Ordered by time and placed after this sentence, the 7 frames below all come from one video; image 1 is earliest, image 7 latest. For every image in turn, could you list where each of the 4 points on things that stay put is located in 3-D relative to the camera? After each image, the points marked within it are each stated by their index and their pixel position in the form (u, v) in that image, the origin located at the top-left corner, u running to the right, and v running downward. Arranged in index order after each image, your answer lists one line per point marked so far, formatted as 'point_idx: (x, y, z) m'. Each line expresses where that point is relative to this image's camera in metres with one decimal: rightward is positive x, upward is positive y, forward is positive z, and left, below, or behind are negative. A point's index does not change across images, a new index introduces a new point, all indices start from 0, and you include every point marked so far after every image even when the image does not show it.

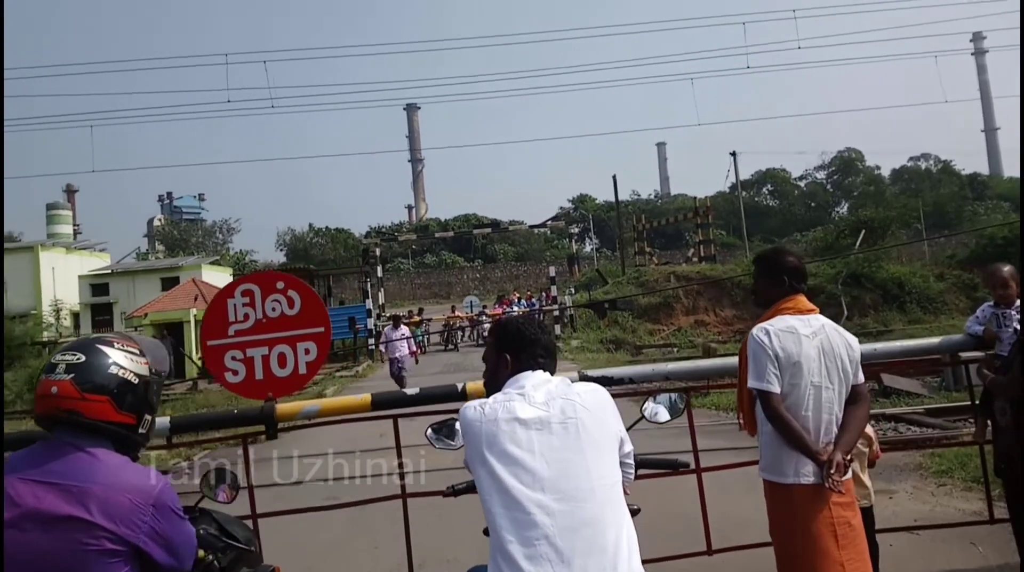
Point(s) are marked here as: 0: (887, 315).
0: (+9.9, -0.7, +20.0) m
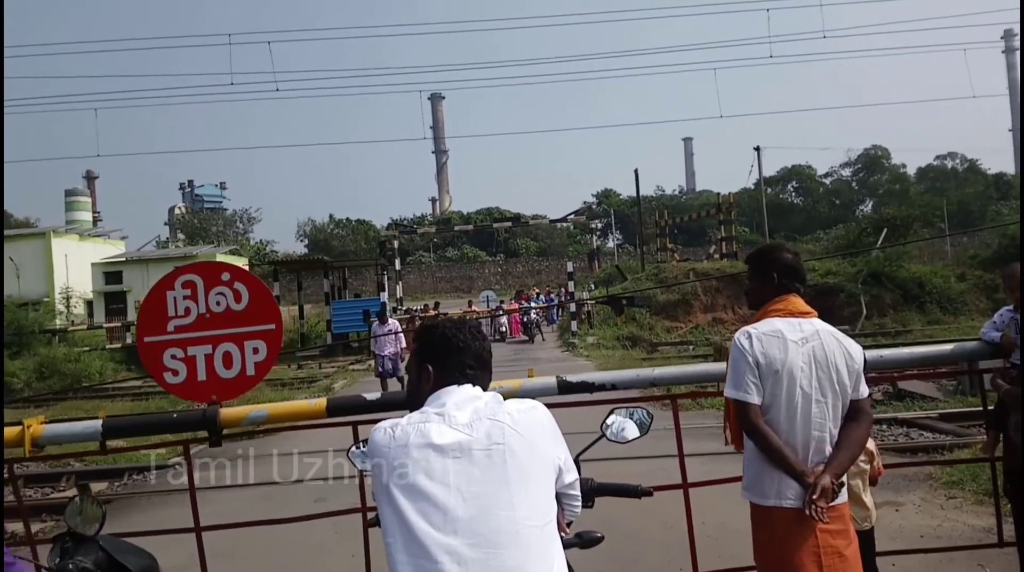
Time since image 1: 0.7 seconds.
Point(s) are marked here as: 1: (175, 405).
0: (+10.2, -0.7, +19.3) m
1: (-6.5, -2.3, +14.5) m
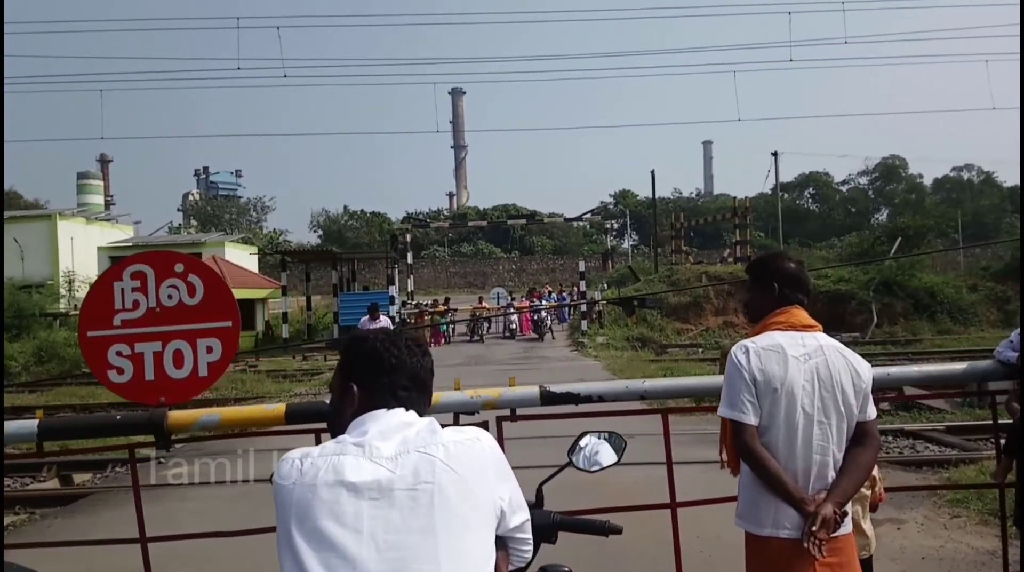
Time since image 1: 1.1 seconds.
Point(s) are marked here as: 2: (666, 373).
0: (+10.4, -1.0, +19.0) m
1: (-6.5, -2.0, +14.4) m
2: (+2.7, -1.5, +12.9) m
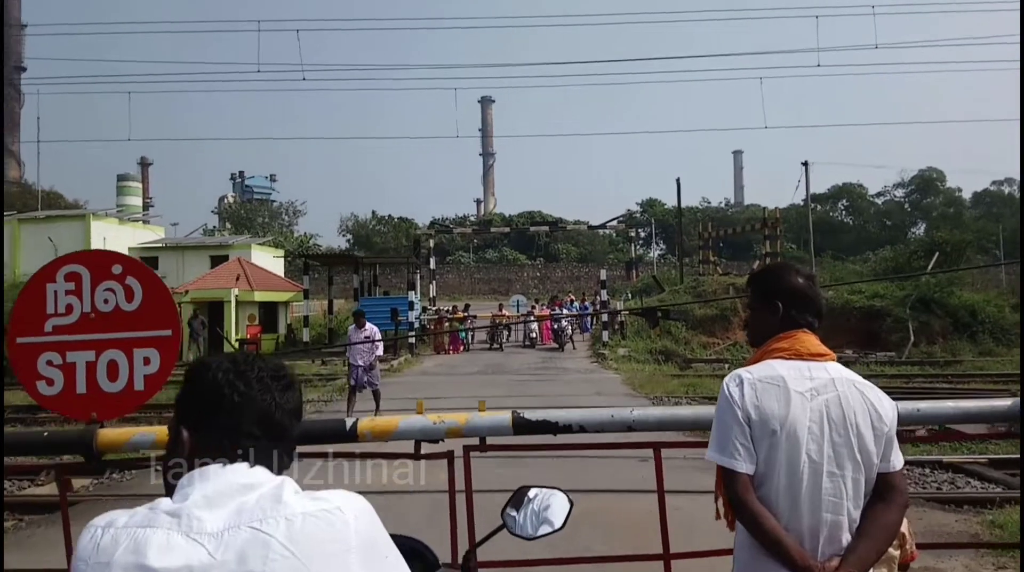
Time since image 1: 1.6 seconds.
0: (+10.8, -1.4, +18.1) m
1: (-6.2, -2.1, +14.2) m
2: (+2.9, -1.7, +12.4) m
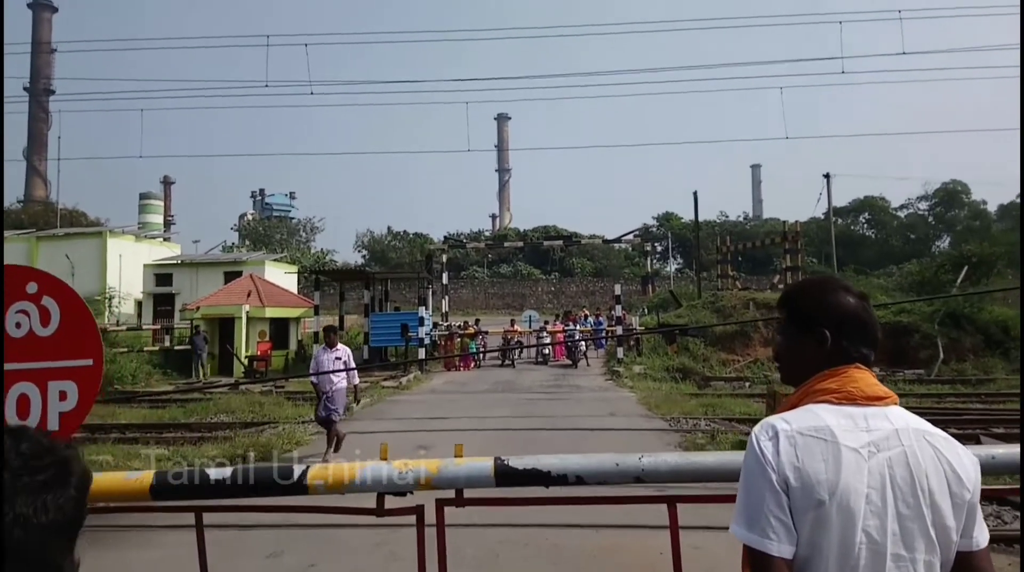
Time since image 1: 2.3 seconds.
0: (+11.1, -1.8, +17.3) m
1: (-6.0, -2.4, +13.8) m
2: (+3.1, -2.0, +11.8) m
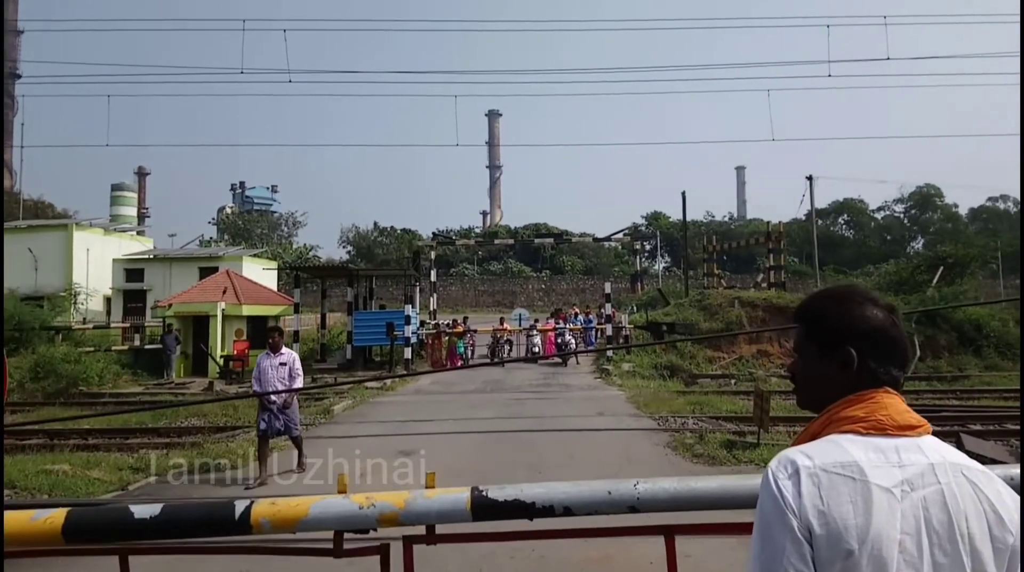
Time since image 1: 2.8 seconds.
0: (+10.7, -1.8, +17.3) m
1: (-6.3, -2.3, +13.4) m
2: (+2.8, -2.0, +11.6) m
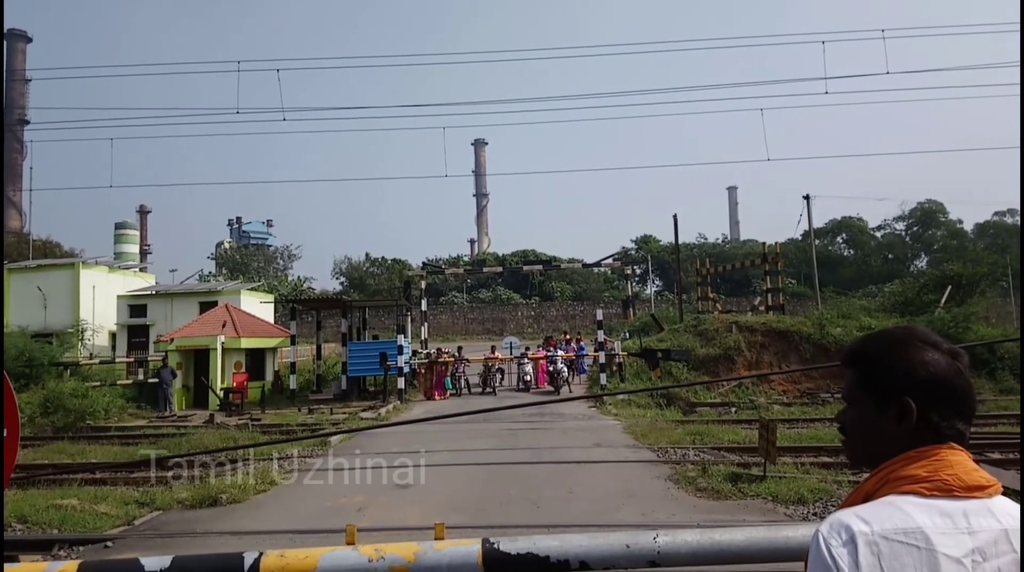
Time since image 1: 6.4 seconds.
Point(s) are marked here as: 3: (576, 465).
0: (+10.7, -2.2, +17.1) m
1: (-6.3, -3.0, +13.1) m
2: (+2.8, -2.4, +11.4) m
3: (+0.8, -2.2, +9.3) m
